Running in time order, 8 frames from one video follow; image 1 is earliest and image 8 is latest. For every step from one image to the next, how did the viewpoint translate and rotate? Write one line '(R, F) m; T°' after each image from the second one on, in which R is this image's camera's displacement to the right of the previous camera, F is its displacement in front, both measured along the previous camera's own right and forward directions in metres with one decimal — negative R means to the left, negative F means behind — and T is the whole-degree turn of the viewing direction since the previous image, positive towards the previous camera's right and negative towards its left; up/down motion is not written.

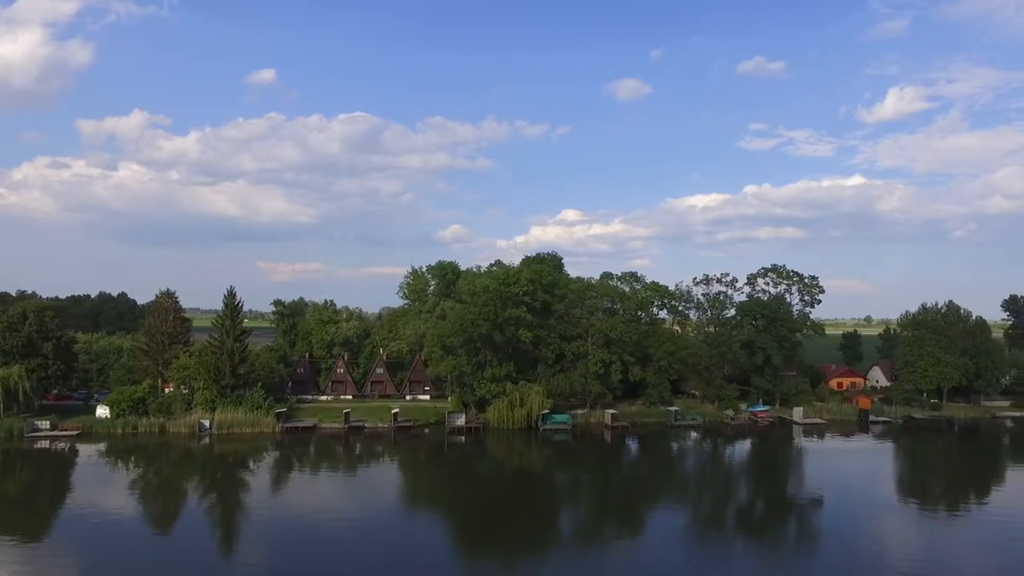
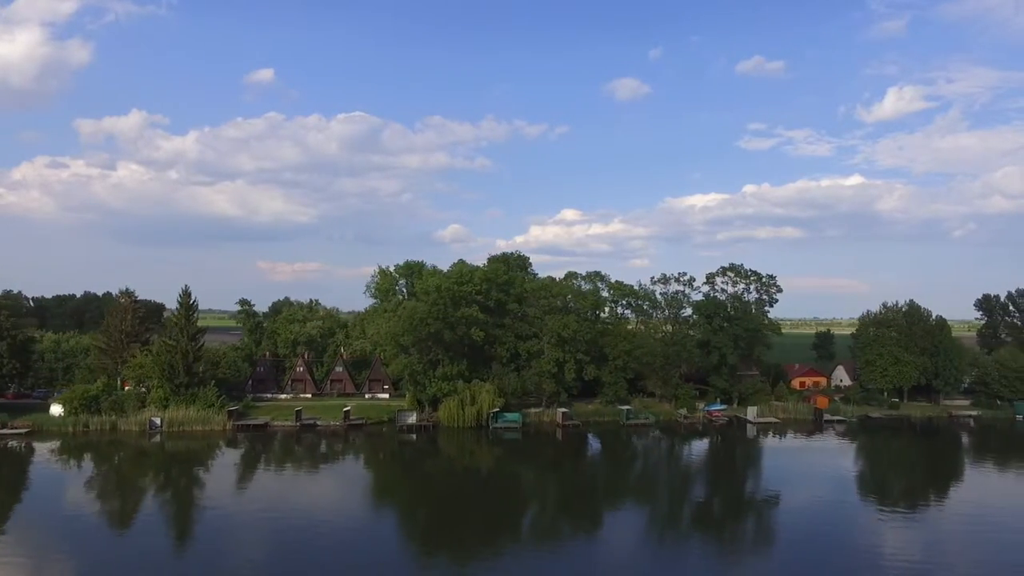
(+3.4, -0.2) m; 0°
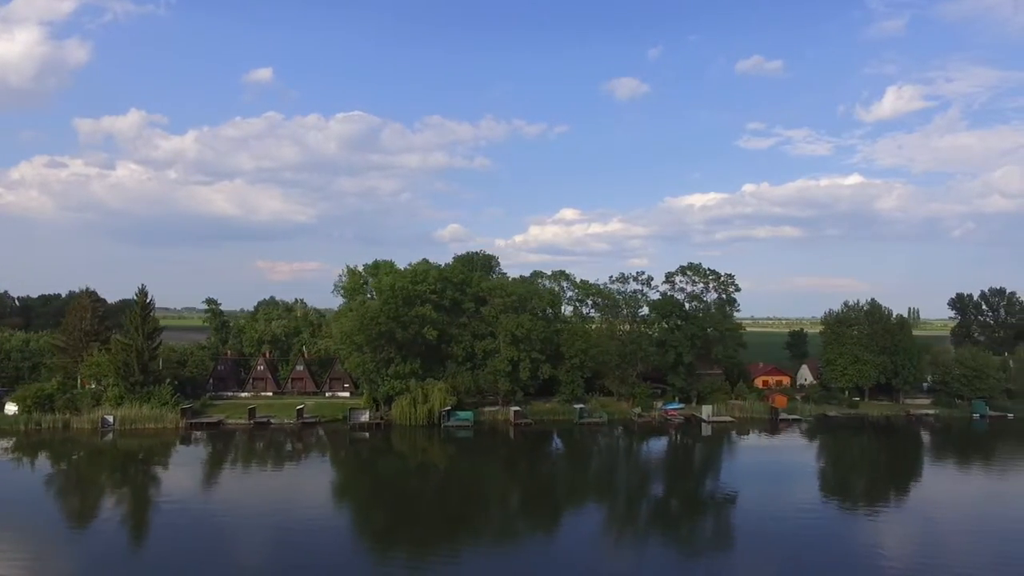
(+3.4, -0.2) m; 0°
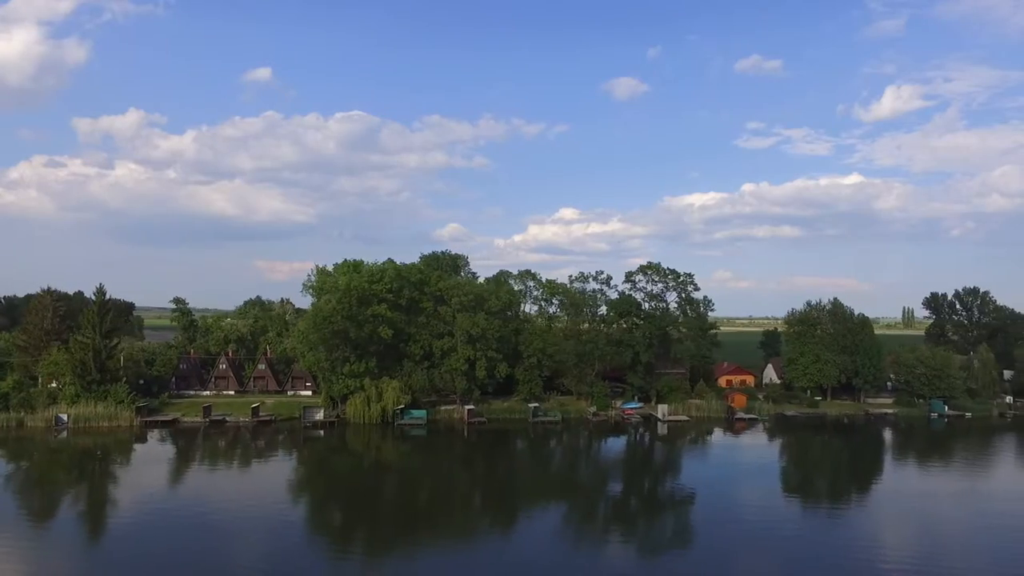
(+3.3, -0.2) m; 0°
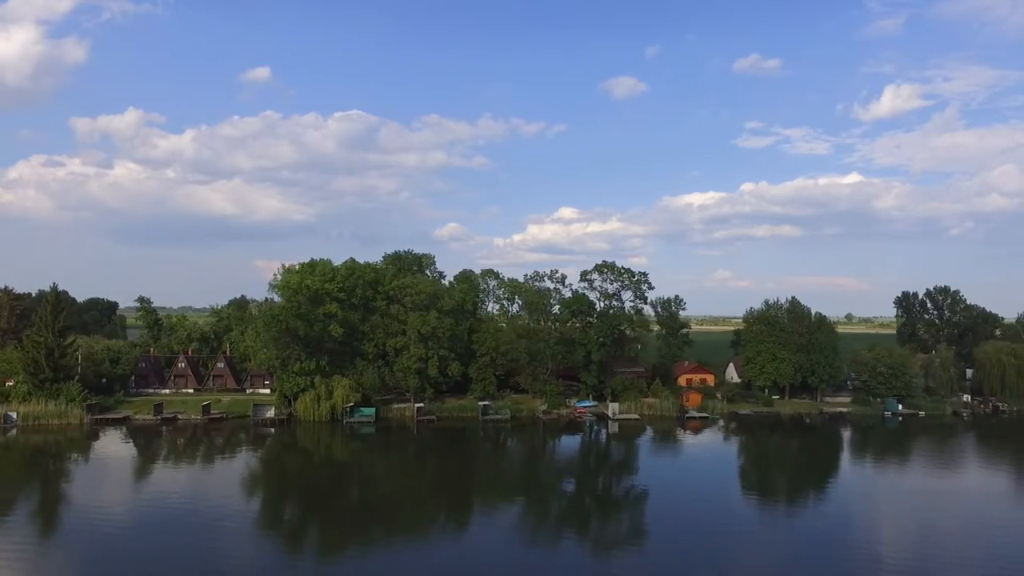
(+3.7, -0.3) m; 0°
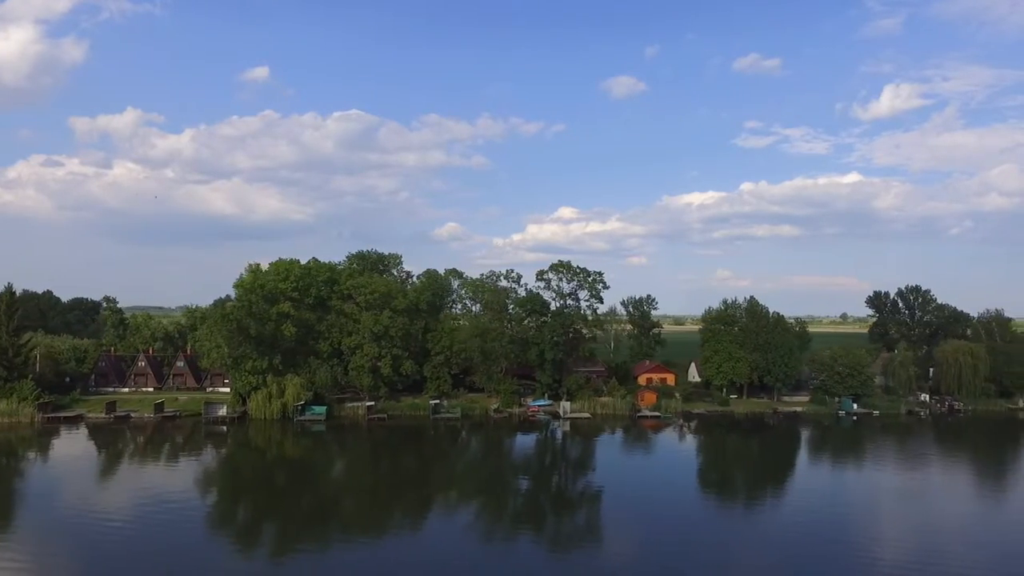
(+3.7, -0.3) m; 0°
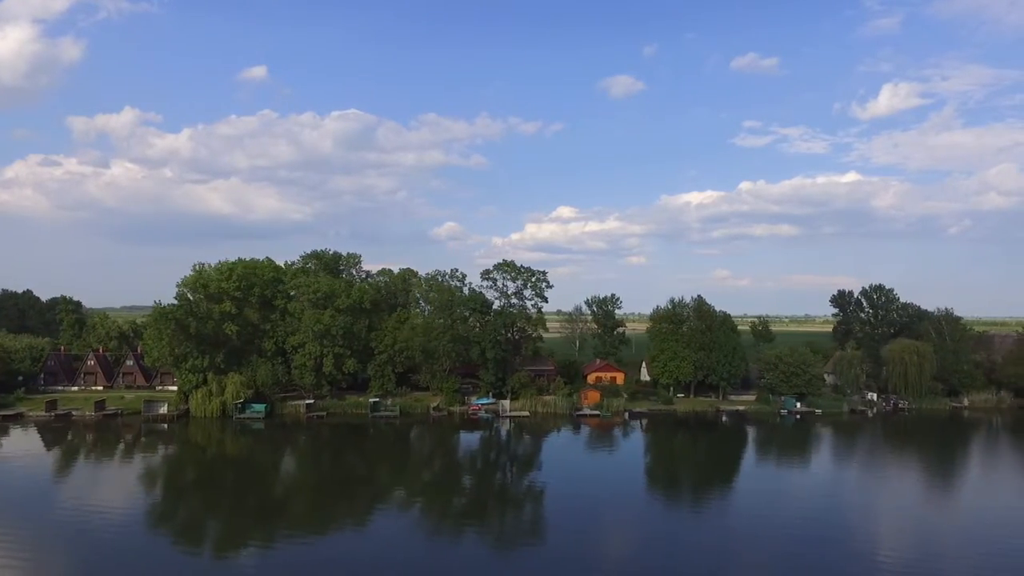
(+4.6, -0.5) m; 0°
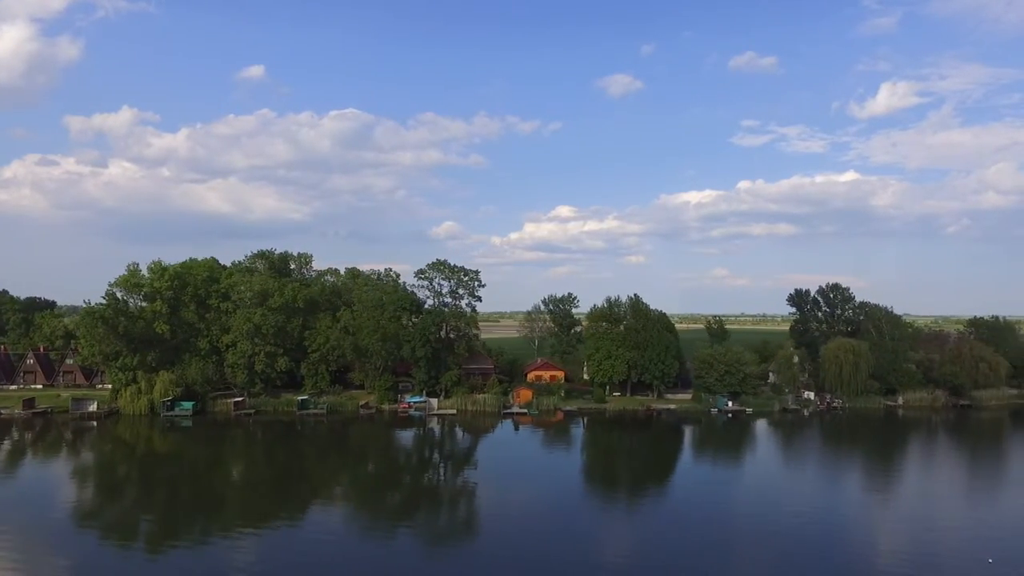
(+5.7, -0.5) m; 0°
